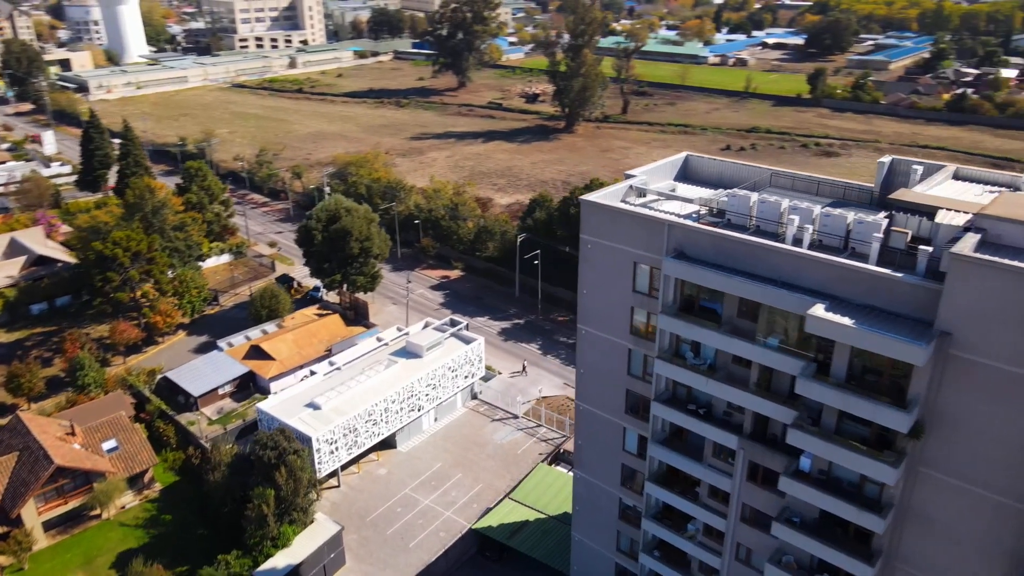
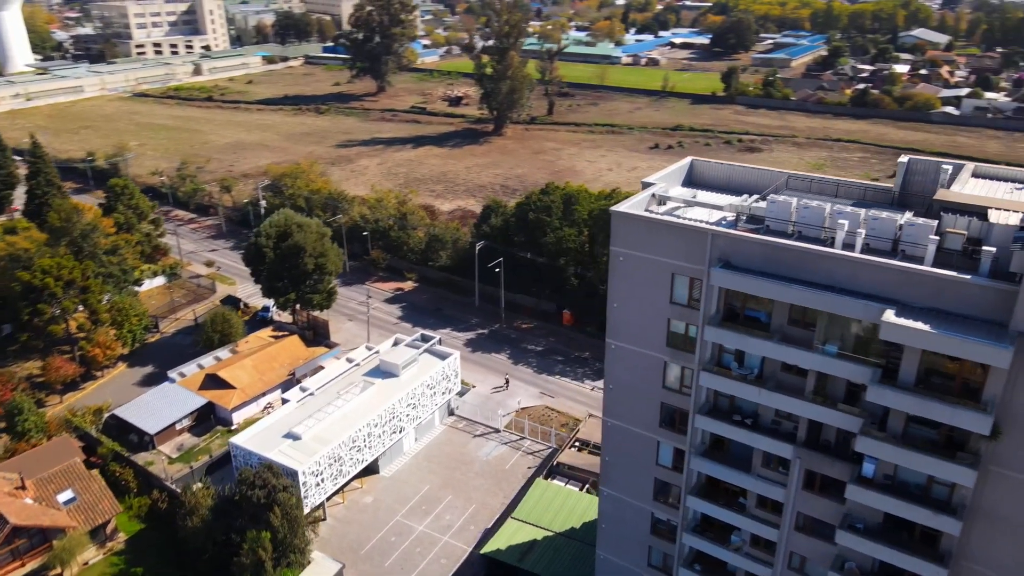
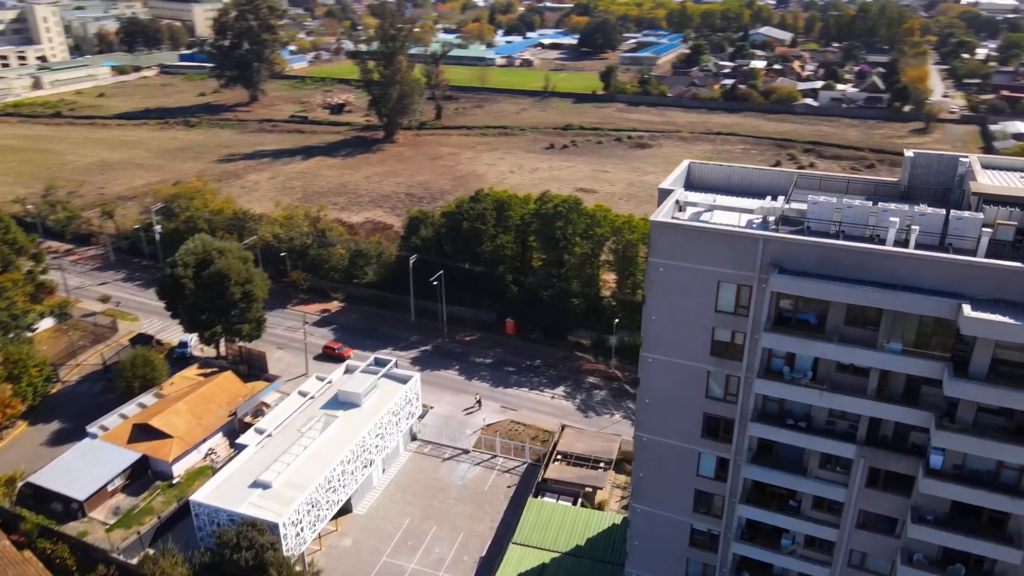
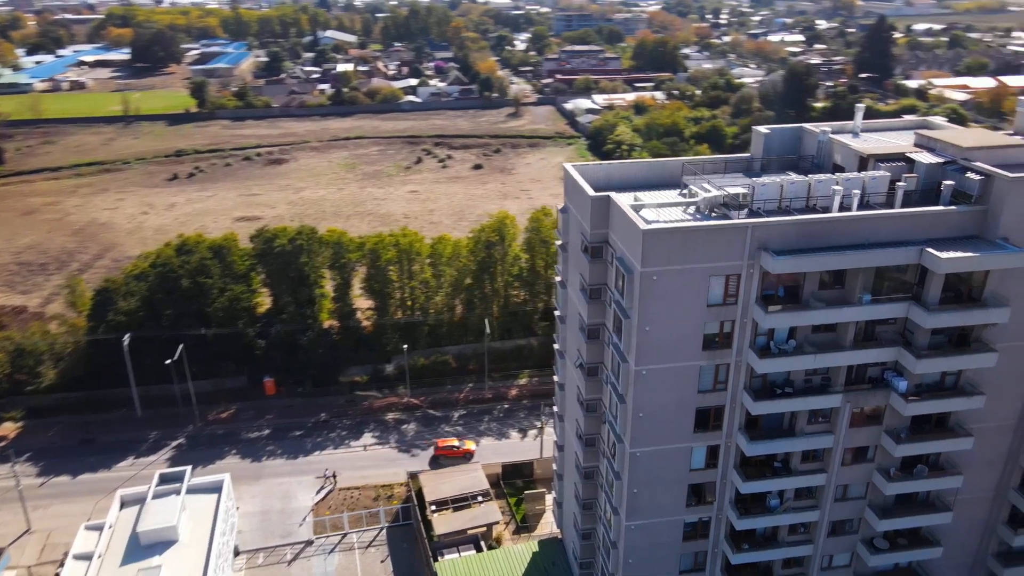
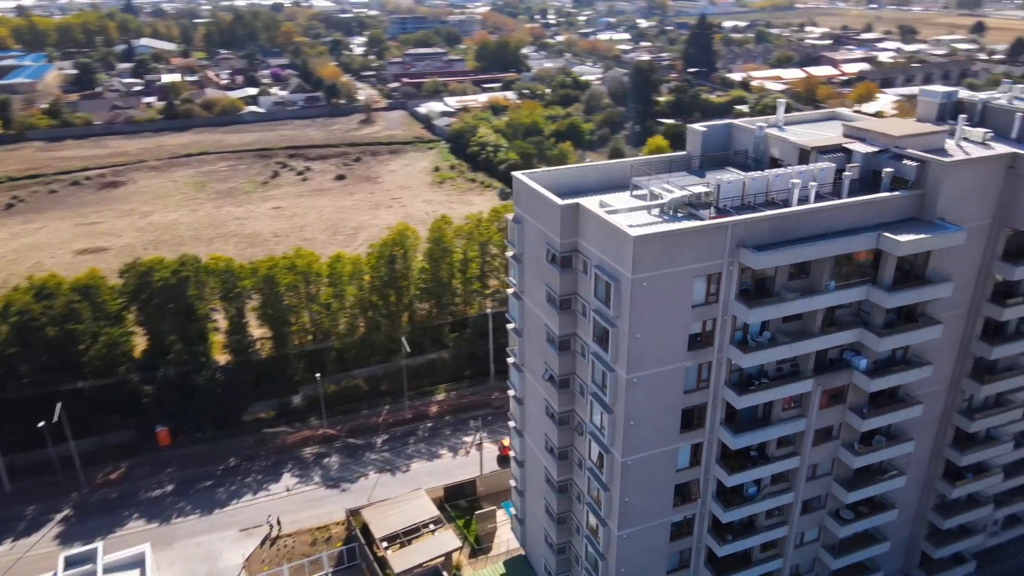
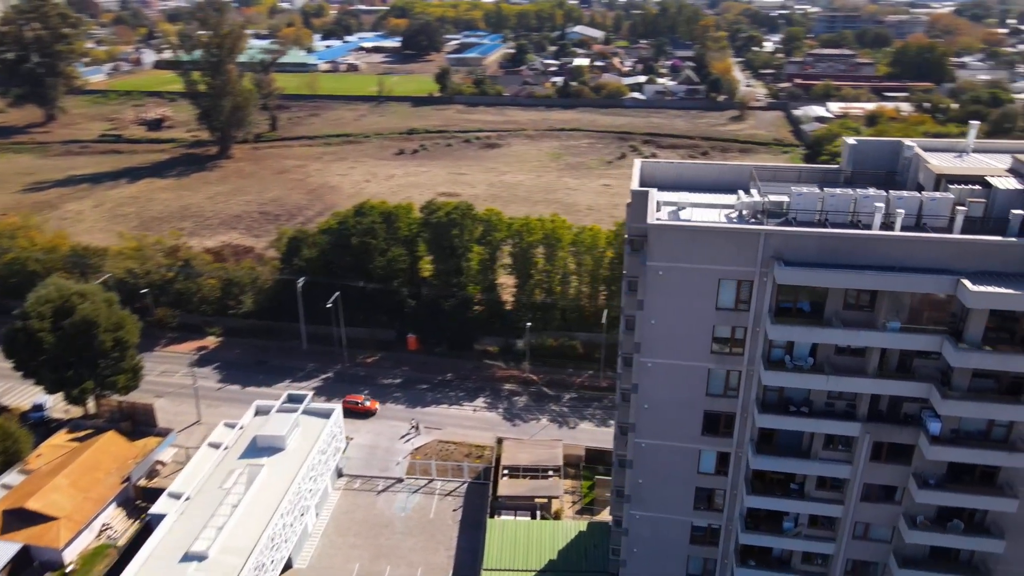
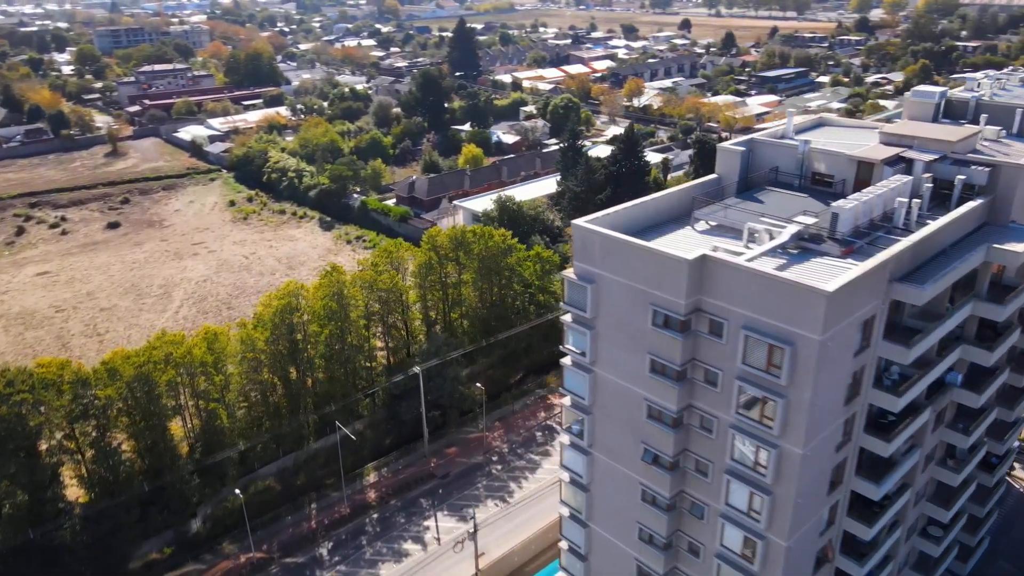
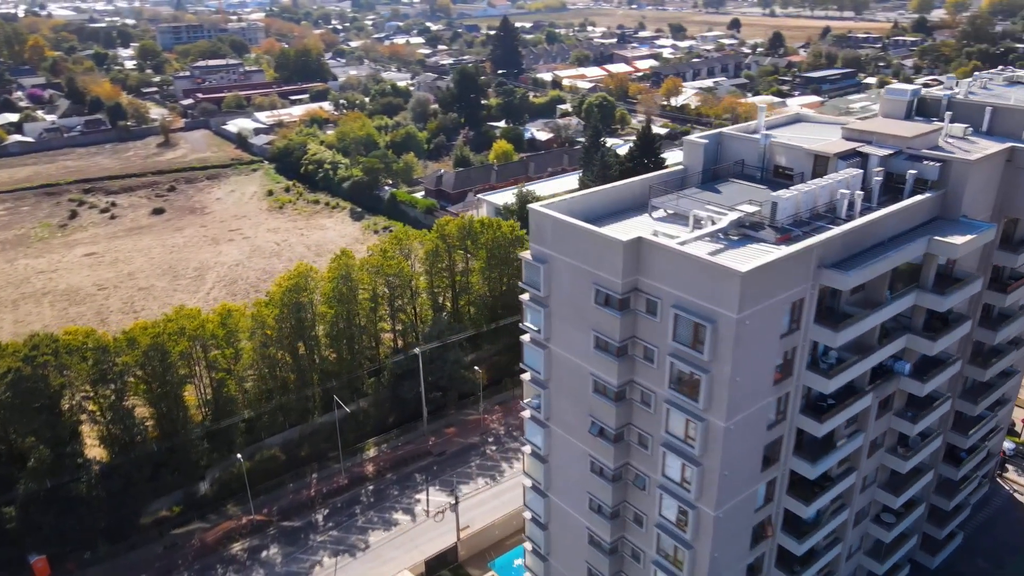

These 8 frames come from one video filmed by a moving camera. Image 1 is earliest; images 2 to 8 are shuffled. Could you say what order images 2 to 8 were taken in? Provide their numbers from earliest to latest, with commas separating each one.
2, 3, 6, 4, 5, 8, 7
